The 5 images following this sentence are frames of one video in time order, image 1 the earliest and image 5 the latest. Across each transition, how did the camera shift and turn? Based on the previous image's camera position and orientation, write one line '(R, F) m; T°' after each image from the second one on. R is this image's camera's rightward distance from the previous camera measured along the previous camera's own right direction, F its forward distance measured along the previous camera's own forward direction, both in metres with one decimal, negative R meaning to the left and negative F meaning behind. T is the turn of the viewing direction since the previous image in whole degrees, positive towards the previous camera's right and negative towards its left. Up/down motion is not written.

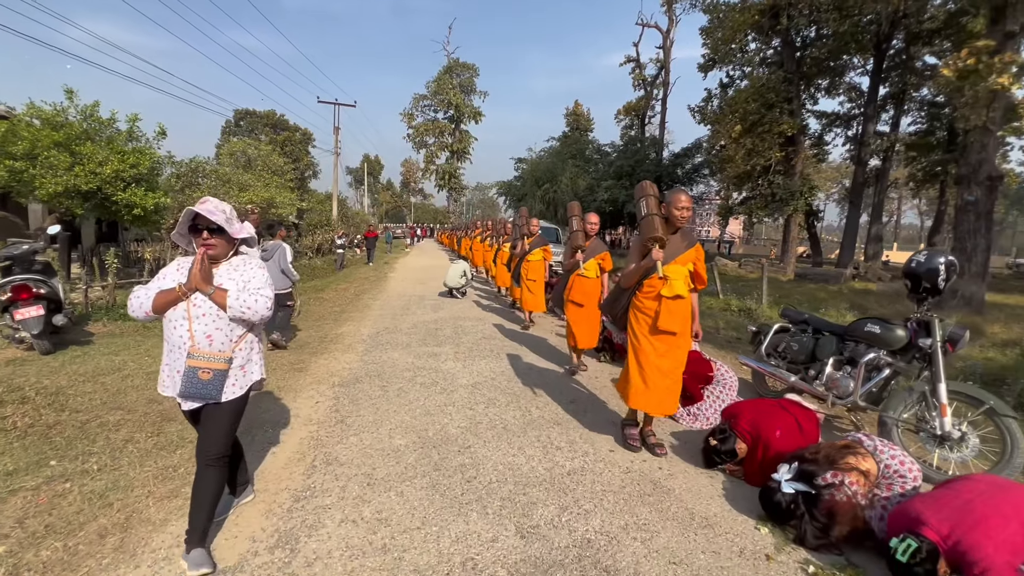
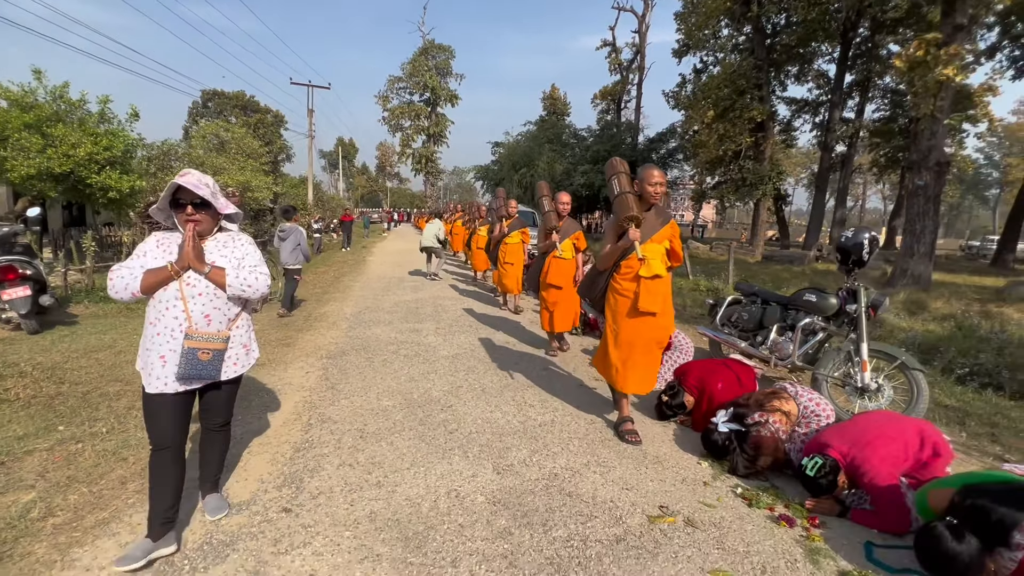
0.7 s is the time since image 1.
(0.0, -0.4) m; +2°
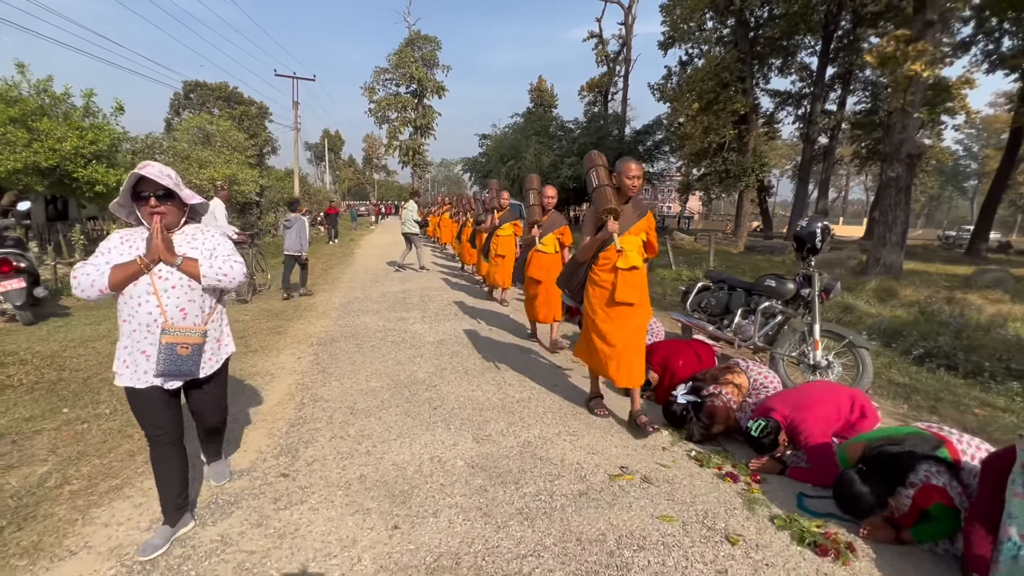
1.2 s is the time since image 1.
(+0.1, -0.3) m; +1°
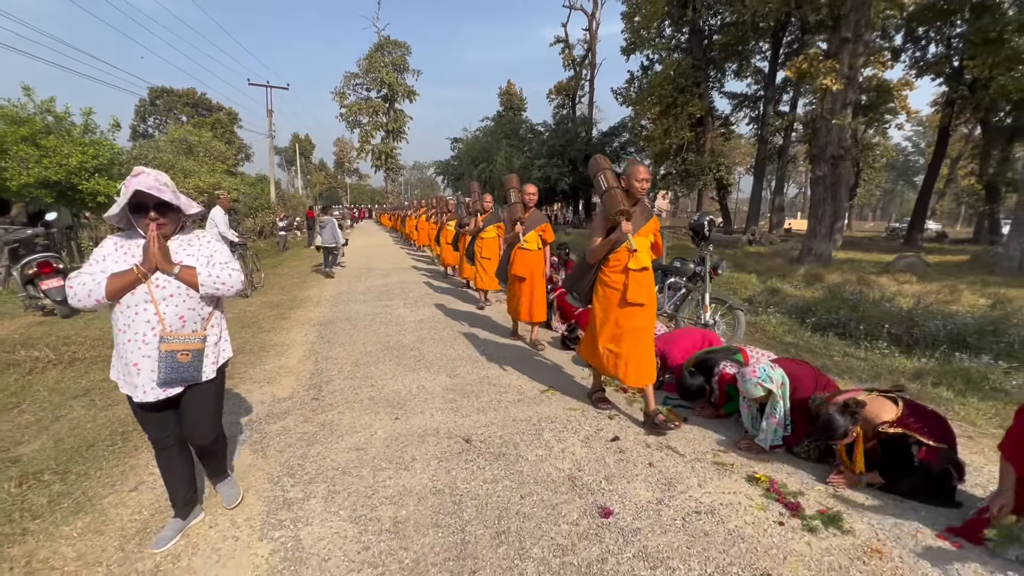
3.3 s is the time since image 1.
(+0.1, -1.3) m; +3°
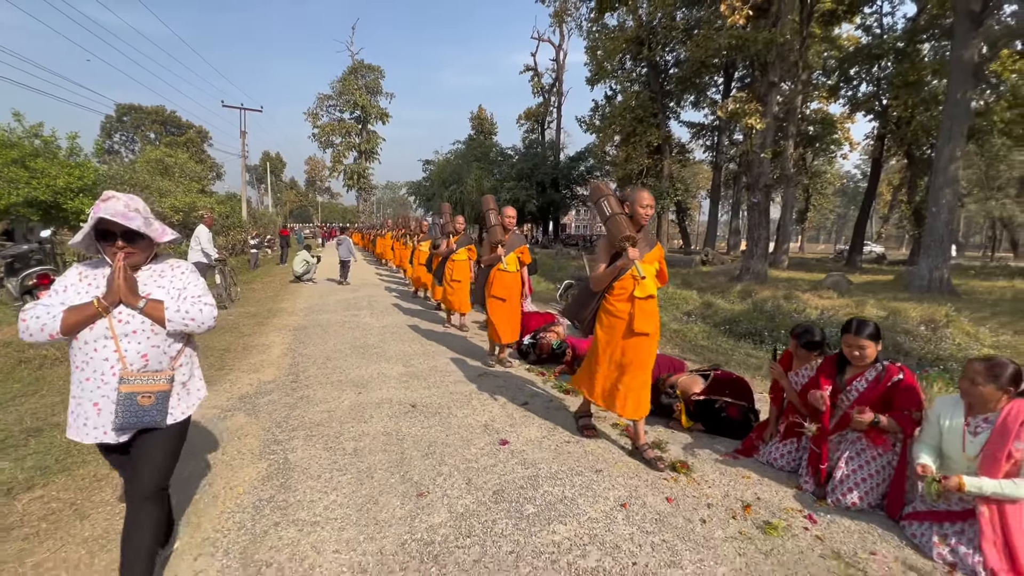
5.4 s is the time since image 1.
(+0.3, -1.1) m; +3°
